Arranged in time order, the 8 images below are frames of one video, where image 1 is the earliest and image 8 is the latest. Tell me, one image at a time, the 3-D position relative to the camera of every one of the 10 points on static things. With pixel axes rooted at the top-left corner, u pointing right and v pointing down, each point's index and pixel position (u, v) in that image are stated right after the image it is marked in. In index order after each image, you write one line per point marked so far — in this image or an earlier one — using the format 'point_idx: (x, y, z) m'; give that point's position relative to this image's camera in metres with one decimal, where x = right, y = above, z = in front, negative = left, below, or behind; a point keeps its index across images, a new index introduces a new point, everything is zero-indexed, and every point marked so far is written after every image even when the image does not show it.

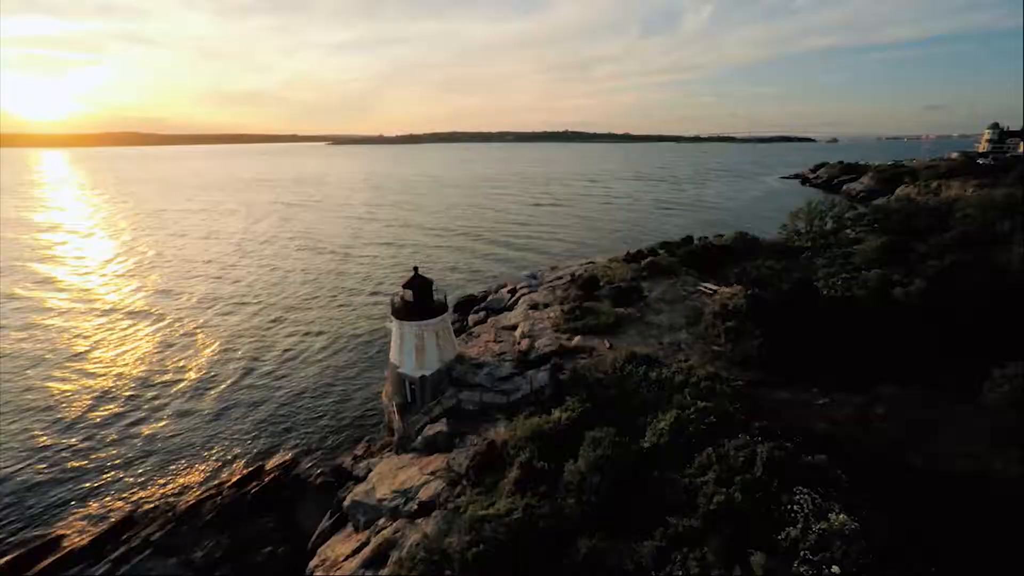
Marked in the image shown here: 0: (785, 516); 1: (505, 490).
0: (+5.0, -4.1, +9.5) m
1: (-0.2, -5.4, +13.2) m
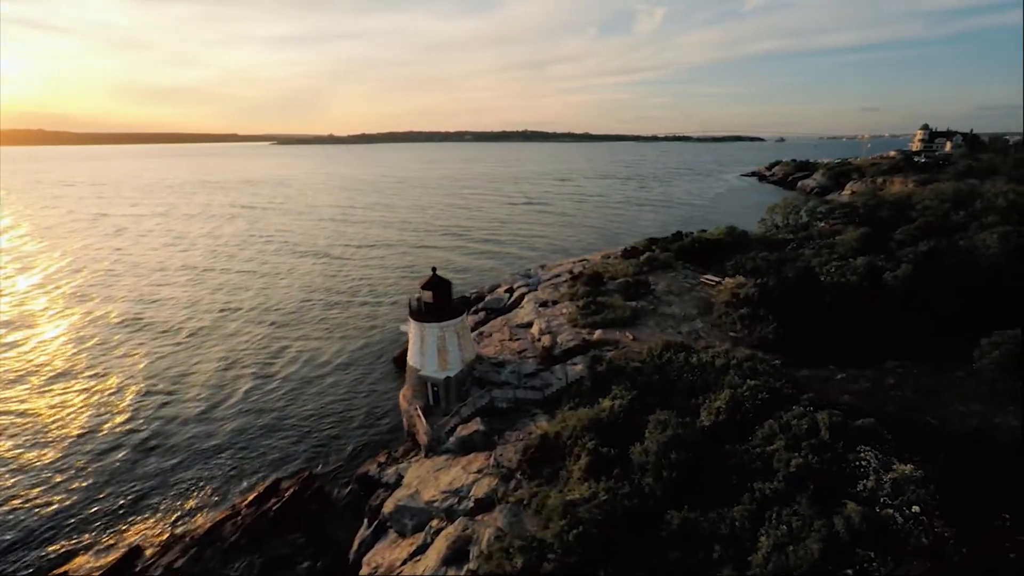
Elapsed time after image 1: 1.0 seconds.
0: (+7.3, -3.9, +11.1) m
1: (+1.9, -5.3, +14.4) m
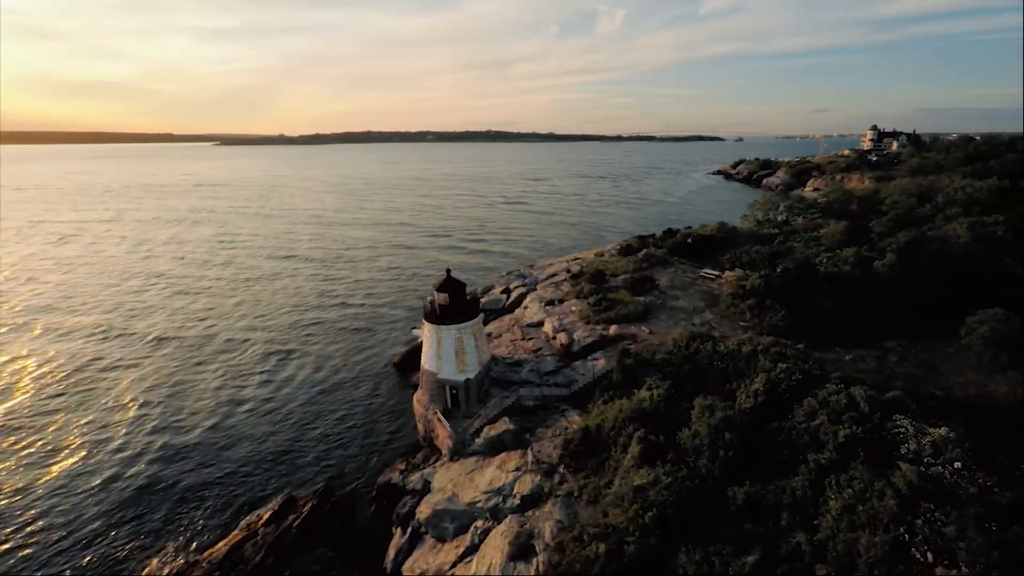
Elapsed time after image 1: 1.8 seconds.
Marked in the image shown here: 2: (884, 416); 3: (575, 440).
0: (+9.3, -3.6, +12.7) m
1: (+3.7, -5.2, +15.5) m
2: (+9.6, -3.3, +13.5) m
3: (+2.3, -5.4, +18.8) m
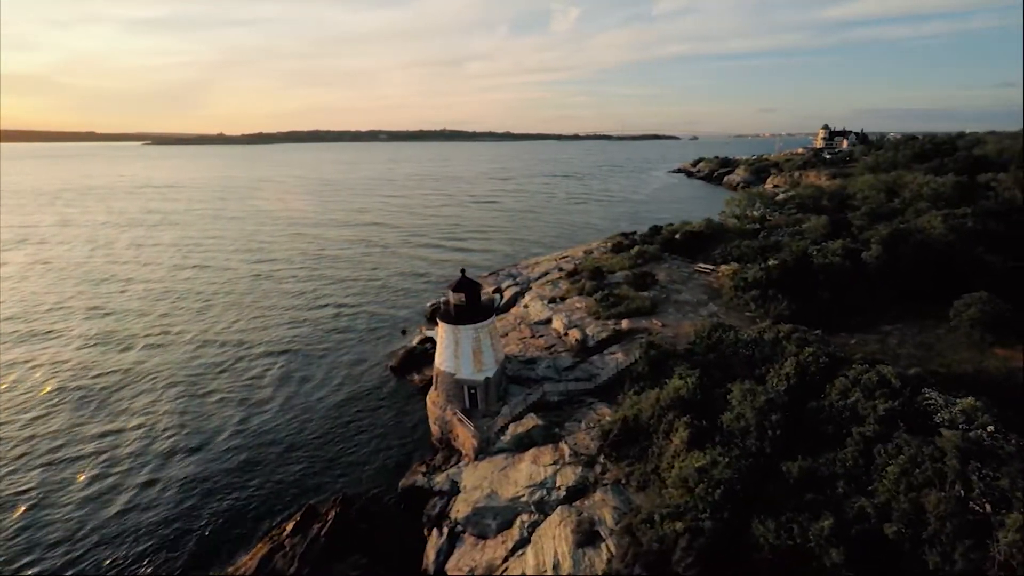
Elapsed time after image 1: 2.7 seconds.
0: (+11.3, -3.3, +14.2) m
1: (+5.5, -5.0, +16.6) m
2: (+11.5, -2.9, +15.1) m
3: (+3.9, -5.3, +19.7) m
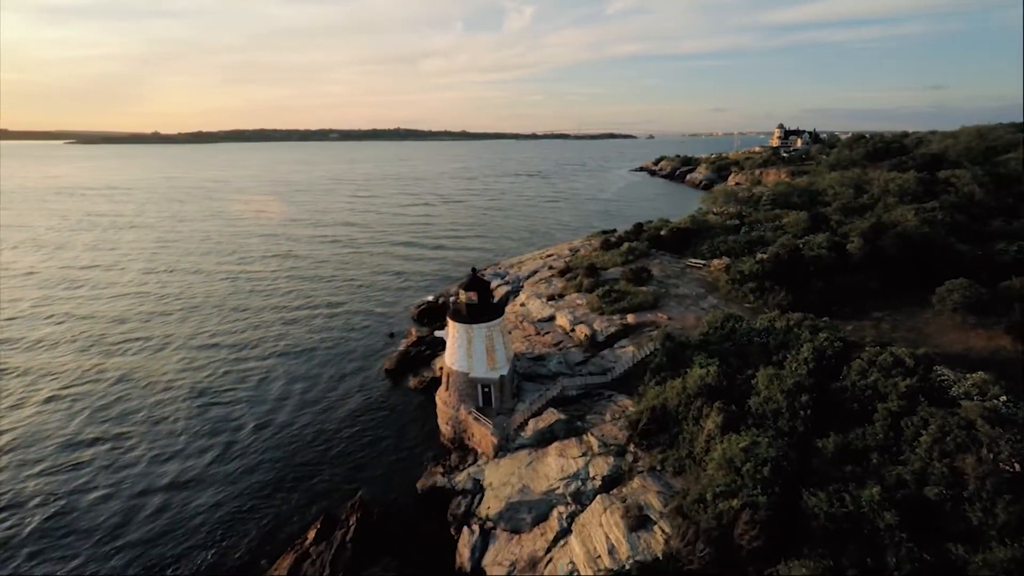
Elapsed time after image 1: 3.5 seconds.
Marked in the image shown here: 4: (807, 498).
0: (+12.9, -2.9, +15.8) m
1: (+7.1, -4.8, +17.7) m
2: (+13.1, -2.6, +16.7) m
3: (+5.1, -5.1, +20.6) m
4: (+7.8, -5.5, +13.9) m
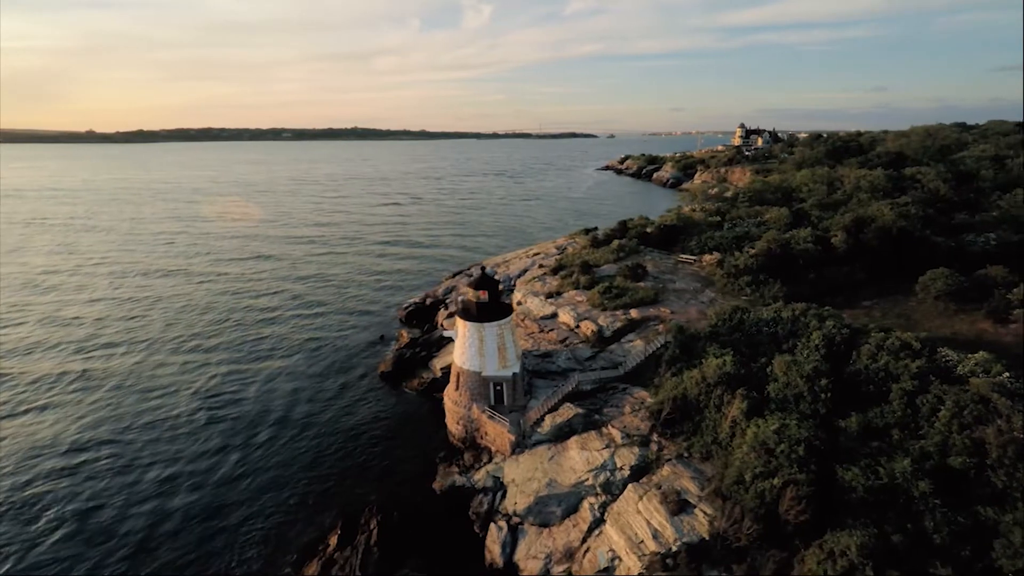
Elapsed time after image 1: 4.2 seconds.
0: (+14.3, -2.5, +17.3) m
1: (+8.4, -4.6, +18.7) m
2: (+14.4, -2.2, +18.2) m
3: (+6.2, -4.9, +21.5) m
4: (+9.4, -5.3, +15.0) m
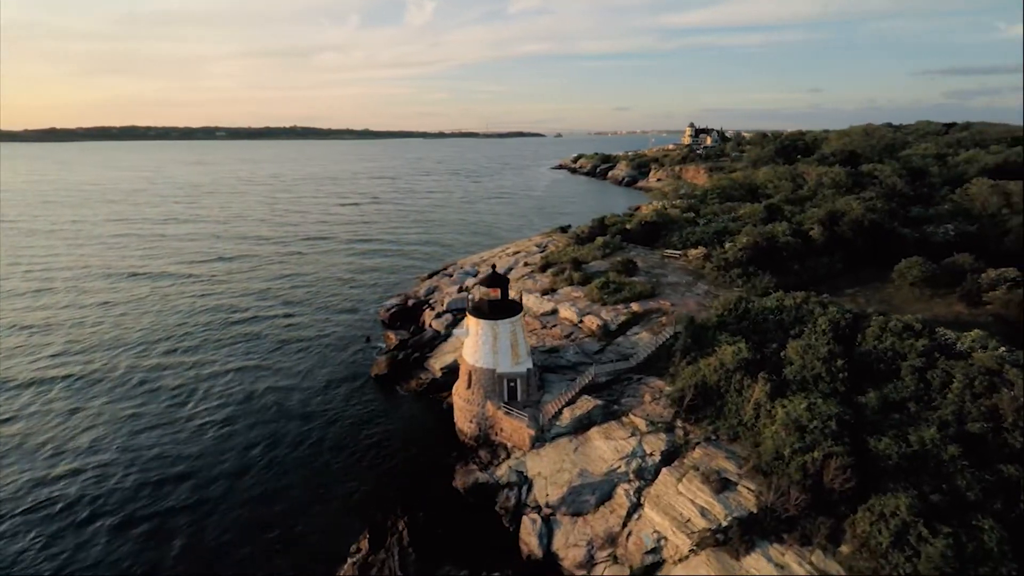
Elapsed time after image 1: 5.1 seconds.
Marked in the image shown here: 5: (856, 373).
0: (+16.0, -2.0, +19.4) m
1: (+9.9, -4.2, +20.1) m
2: (+15.9, -1.6, +20.2) m
3: (+7.5, -4.6, +22.6) m
4: (+11.4, -4.9, +16.5) m
5: (+12.9, -3.2, +19.8) m
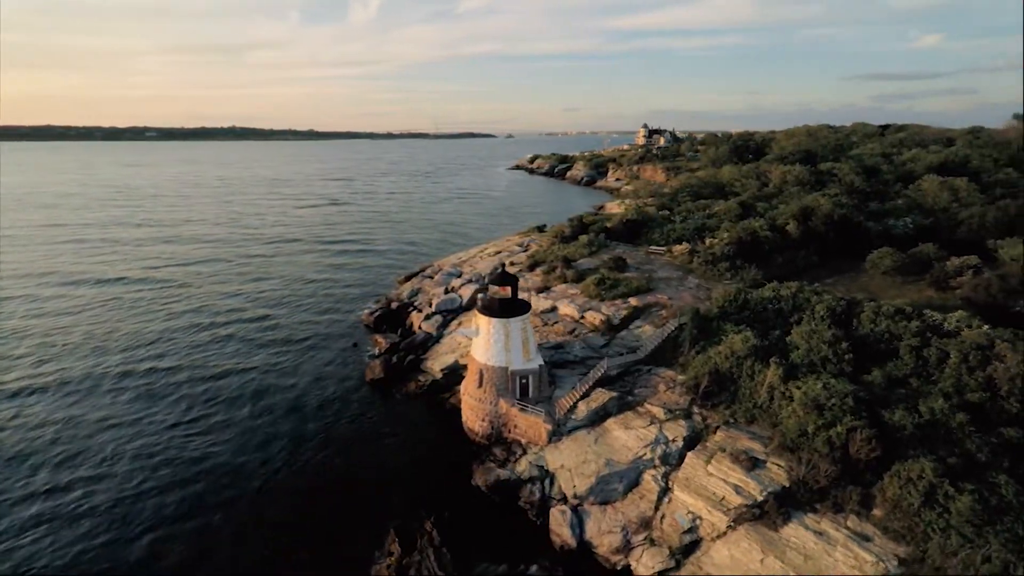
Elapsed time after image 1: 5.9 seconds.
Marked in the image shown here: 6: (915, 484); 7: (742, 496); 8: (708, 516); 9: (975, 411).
0: (+17.3, -1.4, +21.6) m
1: (+11.3, -3.8, +21.7) m
2: (+17.1, -1.1, +22.4) m
3: (+8.6, -4.3, +23.9) m
4: (+13.2, -4.5, +18.3) m
5: (+14.2, -2.7, +21.7) m
6: (+12.3, -6.0, +16.1) m
7: (+8.3, -7.5, +18.9) m
8: (+7.3, -8.4, +19.4) m
9: (+15.6, -4.2, +17.9) m
